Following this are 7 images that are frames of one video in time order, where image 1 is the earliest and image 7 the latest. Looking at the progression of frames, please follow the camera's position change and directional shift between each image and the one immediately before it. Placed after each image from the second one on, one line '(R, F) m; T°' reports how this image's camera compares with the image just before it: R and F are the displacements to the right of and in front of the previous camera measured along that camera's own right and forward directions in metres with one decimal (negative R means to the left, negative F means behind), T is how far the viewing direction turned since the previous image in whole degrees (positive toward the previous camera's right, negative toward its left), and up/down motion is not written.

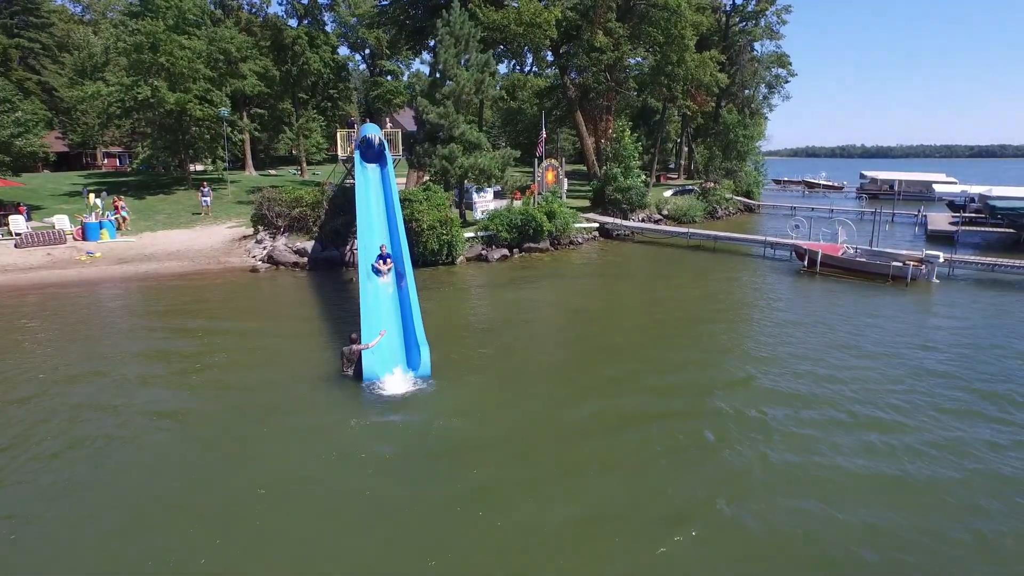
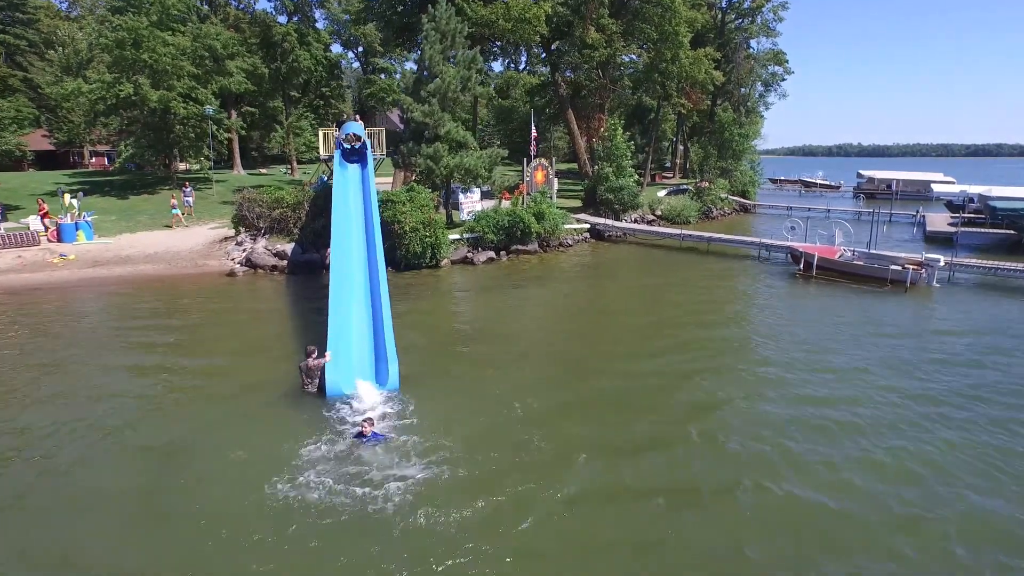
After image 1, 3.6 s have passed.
(+0.3, +0.7) m; 0°
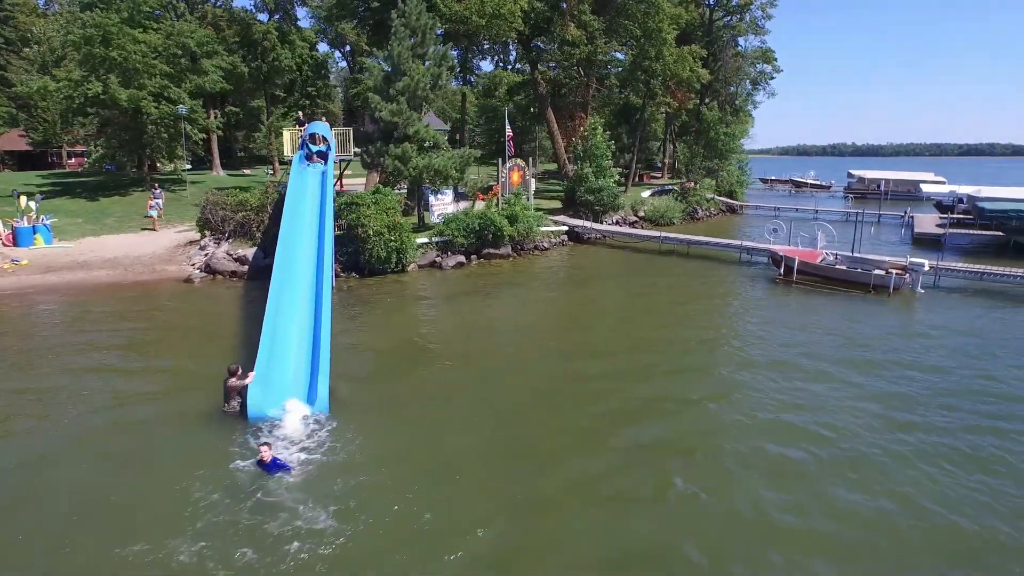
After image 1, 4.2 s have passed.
(+0.7, +0.8) m; 0°
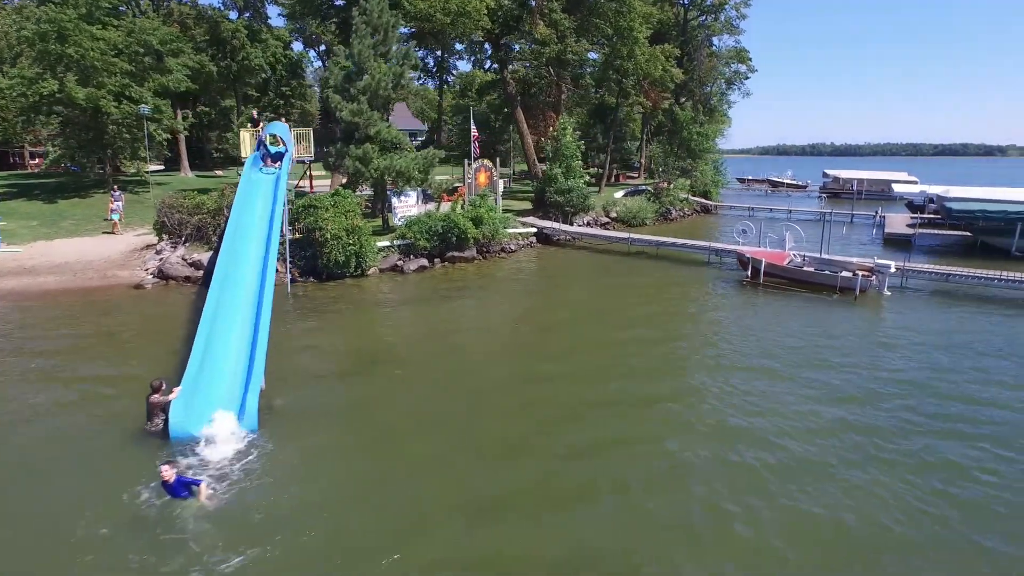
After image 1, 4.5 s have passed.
(+0.6, +0.4) m; +1°
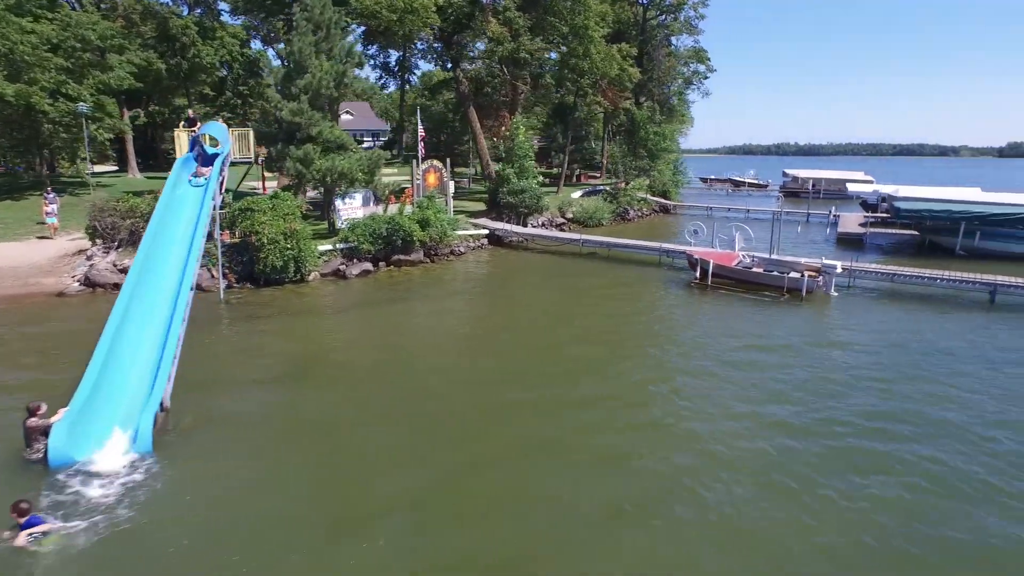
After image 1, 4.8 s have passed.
(+0.7, +0.5) m; +2°
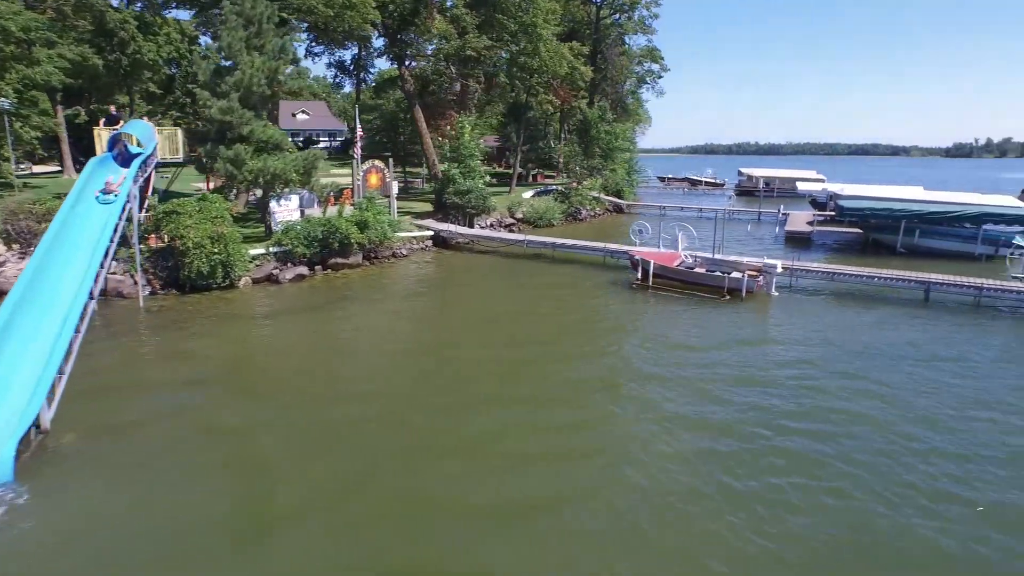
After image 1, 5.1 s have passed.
(+0.7, +0.4) m; +3°
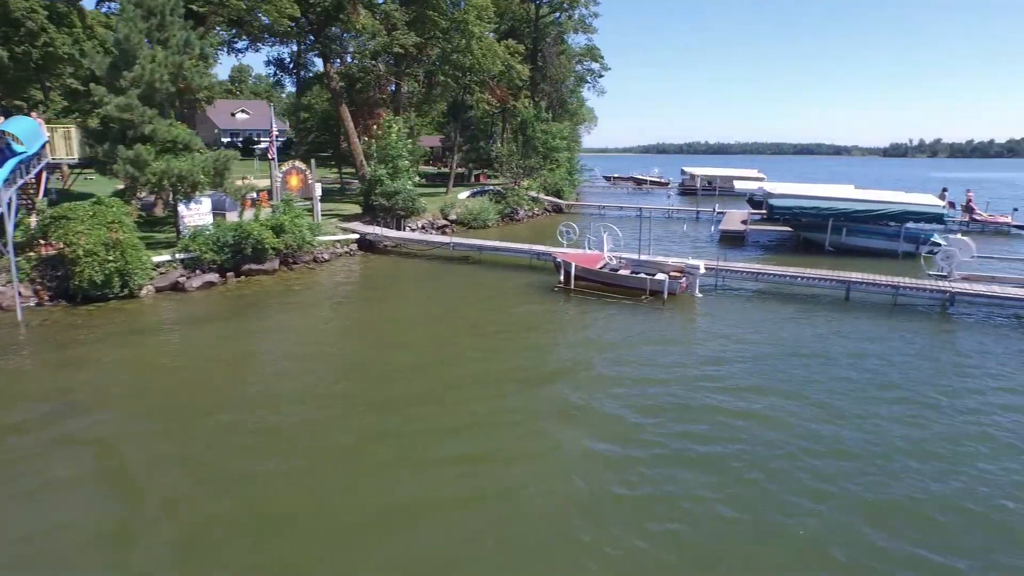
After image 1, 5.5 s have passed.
(+0.9, +0.6) m; +4°
